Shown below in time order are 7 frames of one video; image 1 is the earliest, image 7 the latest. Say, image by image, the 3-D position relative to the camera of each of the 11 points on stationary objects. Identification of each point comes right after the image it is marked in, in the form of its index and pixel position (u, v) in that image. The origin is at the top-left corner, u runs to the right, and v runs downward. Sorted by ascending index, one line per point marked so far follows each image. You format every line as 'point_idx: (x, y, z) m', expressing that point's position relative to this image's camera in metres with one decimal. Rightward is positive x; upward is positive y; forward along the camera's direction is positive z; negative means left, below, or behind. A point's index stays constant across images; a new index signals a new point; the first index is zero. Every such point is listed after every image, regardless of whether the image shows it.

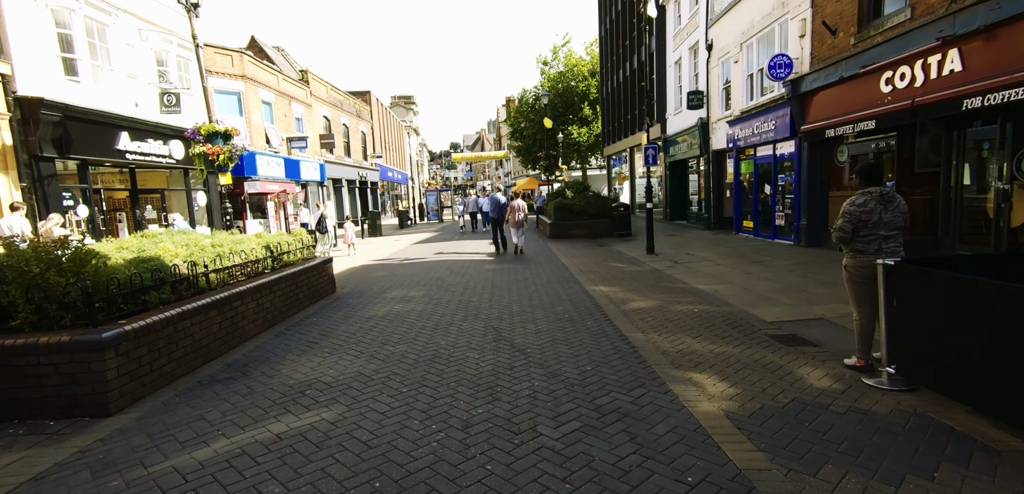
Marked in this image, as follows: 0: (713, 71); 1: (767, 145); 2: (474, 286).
0: (+6.2, +5.4, +18.0) m
1: (+6.1, +2.5, +14.0) m
2: (-0.6, -0.6, +9.1) m
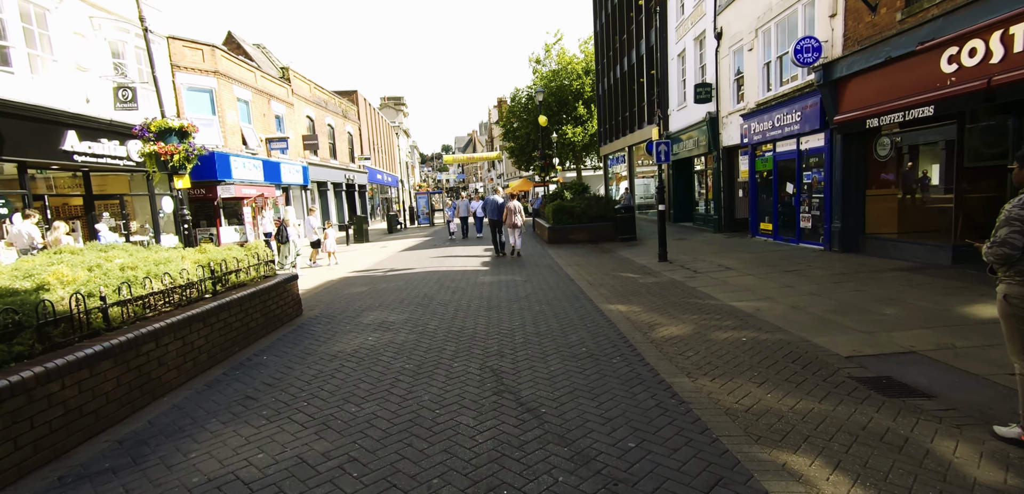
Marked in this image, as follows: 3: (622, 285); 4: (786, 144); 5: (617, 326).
0: (+6.0, +5.3, +16.6) m
1: (+6.1, +2.3, +12.7) m
2: (-0.6, -0.8, +7.7) m
3: (+1.8, -0.6, +9.5) m
4: (+6.1, +2.3, +12.9) m
5: (+1.1, -0.9, +6.3) m
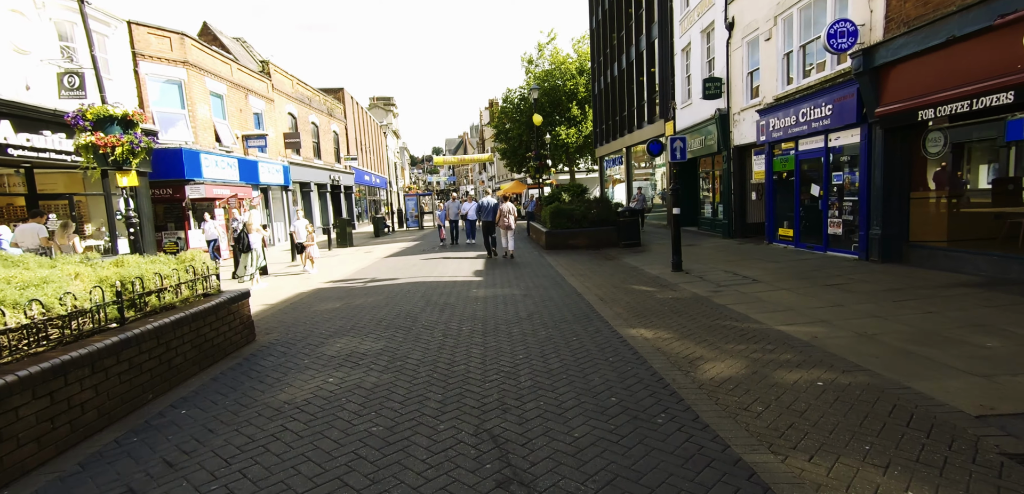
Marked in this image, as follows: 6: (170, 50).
0: (+5.9, +5.1, +15.4) m
1: (+6.0, +2.2, +11.5) m
2: (-0.6, -0.9, +6.4) m
3: (+1.8, -0.8, +8.1) m
4: (+6.0, +2.1, +11.7) m
5: (+1.2, -1.0, +5.0) m
6: (-10.9, +6.3, +18.3) m
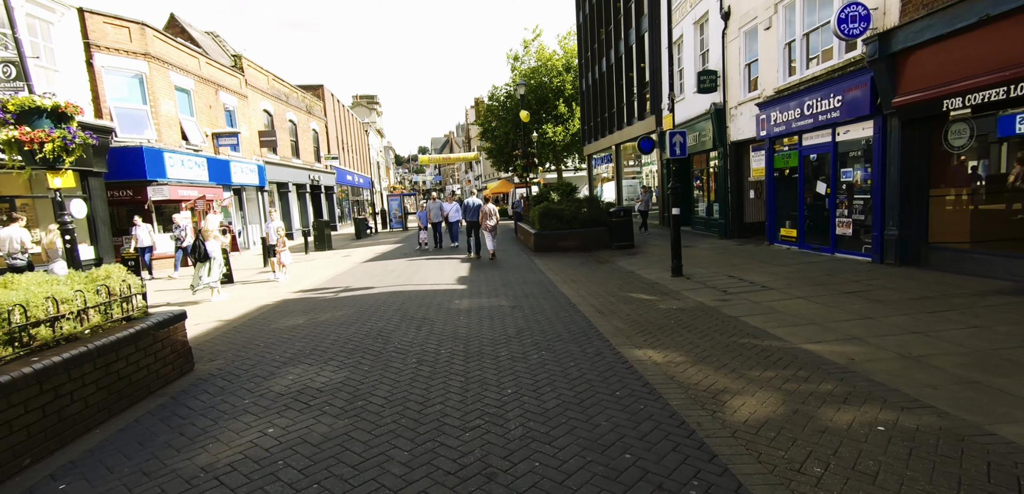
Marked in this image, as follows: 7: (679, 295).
0: (+5.5, +5.1, +14.7) m
1: (+5.7, +2.2, +10.7) m
2: (-0.7, -1.0, +5.5) m
3: (+1.6, -0.8, +7.3) m
4: (+5.7, +2.1, +10.9) m
5: (+1.1, -1.1, +4.1) m
6: (-11.3, +6.1, +17.2) m
7: (+2.4, -0.7, +8.3) m
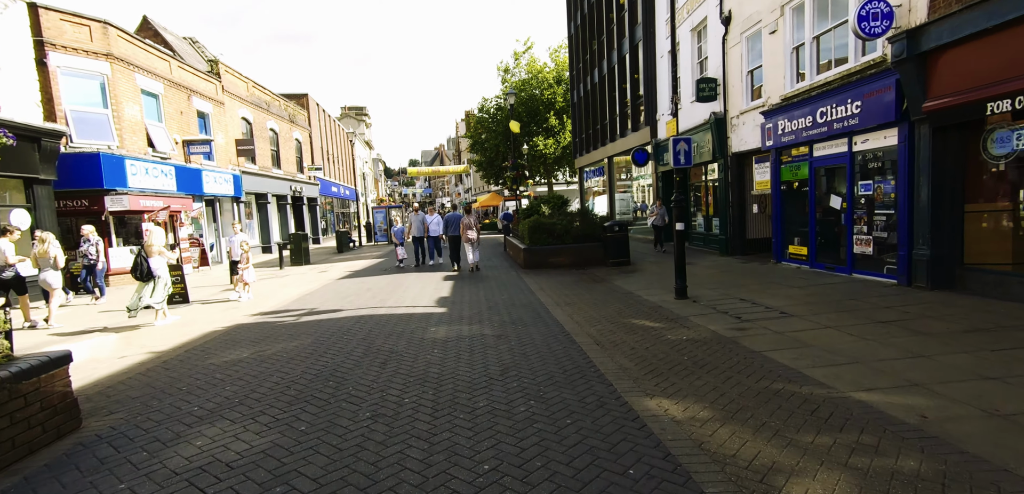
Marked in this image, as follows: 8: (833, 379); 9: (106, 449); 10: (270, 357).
0: (+5.2, +4.6, +13.8) m
1: (+5.5, +1.8, +9.8) m
2: (-0.9, -1.2, +4.3) m
3: (+1.4, -1.1, +6.2) m
4: (+5.5, +1.8, +10.0) m
5: (+0.9, -1.2, +3.1) m
6: (-11.6, +5.7, +16.0) m
7: (+2.2, -0.9, +7.2) m
8: (+2.6, -1.1, +4.7) m
9: (-2.5, -1.2, +3.6) m
10: (-2.6, -1.1, +6.2) m
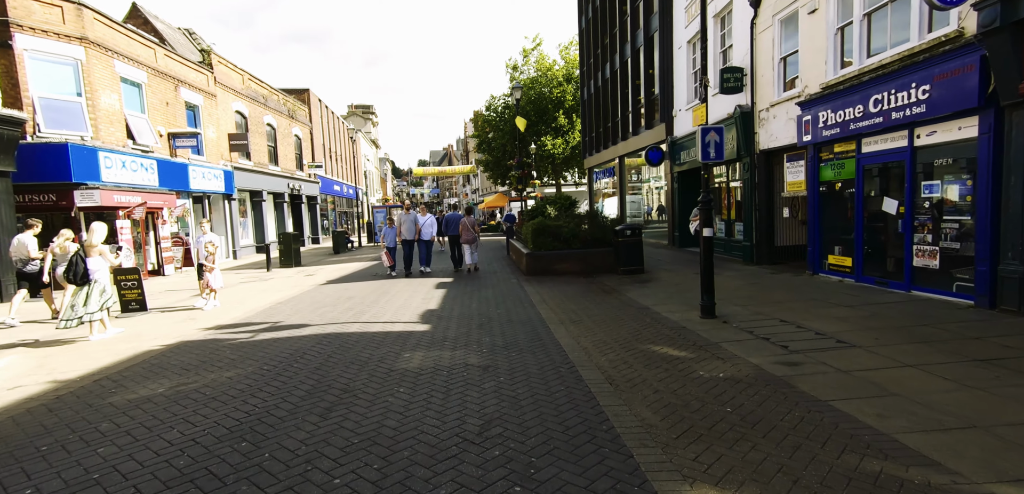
0: (+5.3, +4.5, +12.4) m
1: (+5.5, +1.7, +8.3) m
2: (-1.0, -1.2, +3.0) m
3: (+1.3, -1.2, +4.8) m
4: (+5.5, +1.6, +8.6) m
5: (+0.8, -1.3, +1.7) m
6: (-11.5, +5.7, +14.8) m
7: (+2.1, -1.1, +5.8) m
8: (+2.5, -1.2, +3.3) m
9: (-2.6, -1.3, +2.2) m
10: (-2.7, -1.2, +4.8) m
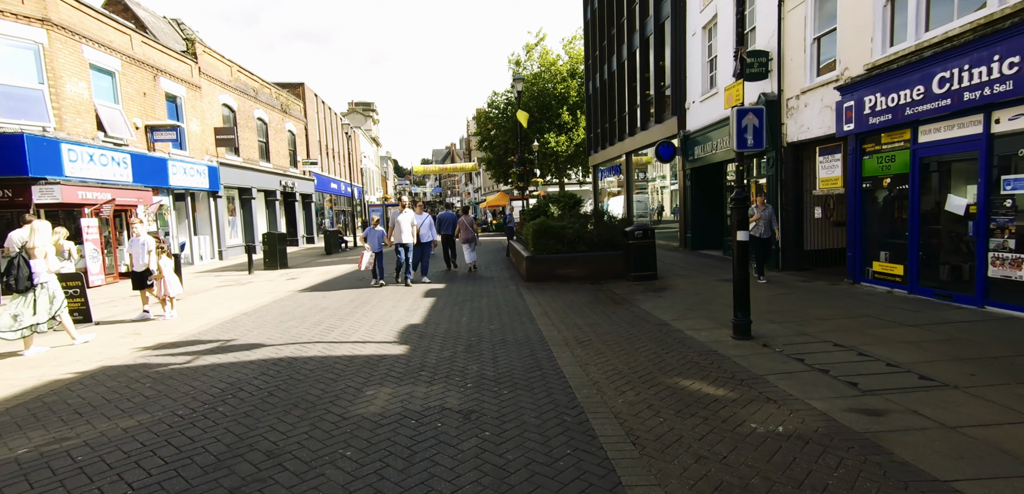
0: (+5.3, +4.4, +11.0) m
1: (+5.4, +1.6, +7.0) m
2: (-1.1, -1.3, +1.7) m
3: (+1.2, -1.2, +3.5) m
4: (+5.5, +1.5, +7.2) m
5: (+0.7, -1.4, +0.3) m
6: (-11.5, +5.7, +13.6) m
7: (+2.0, -1.1, +4.5) m
8: (+2.4, -1.3, +2.0) m
9: (-2.7, -1.3, +0.9) m
10: (-2.7, -1.3, +3.5) m
